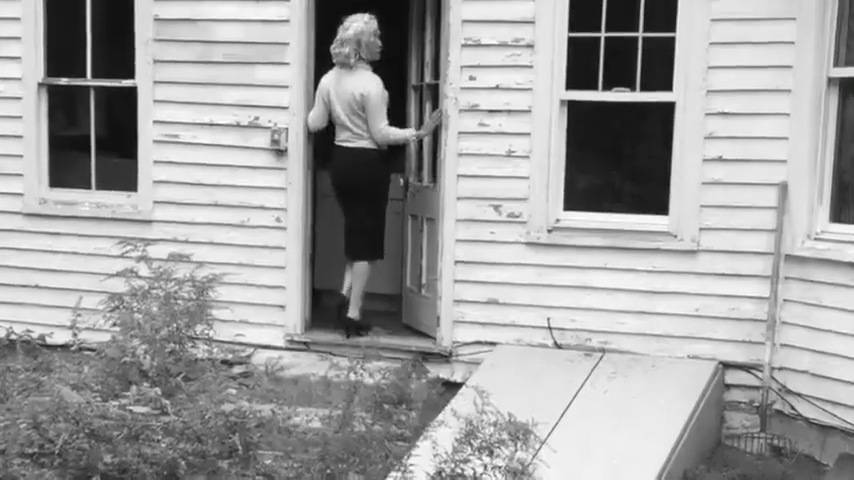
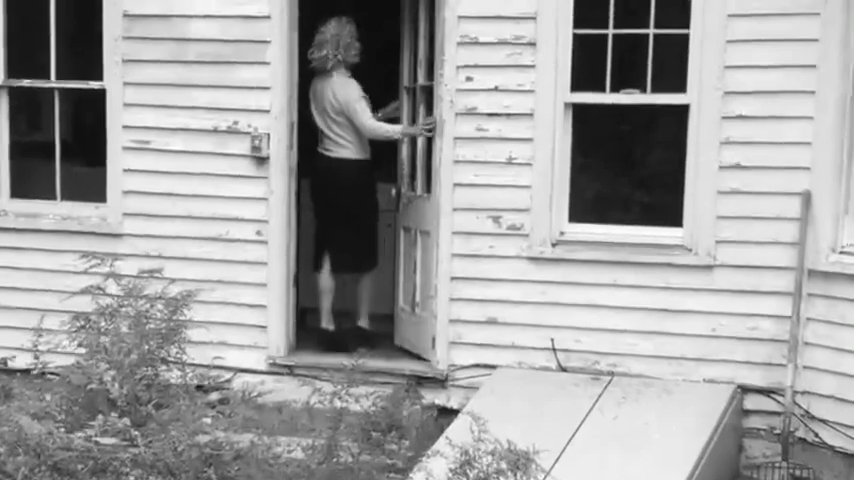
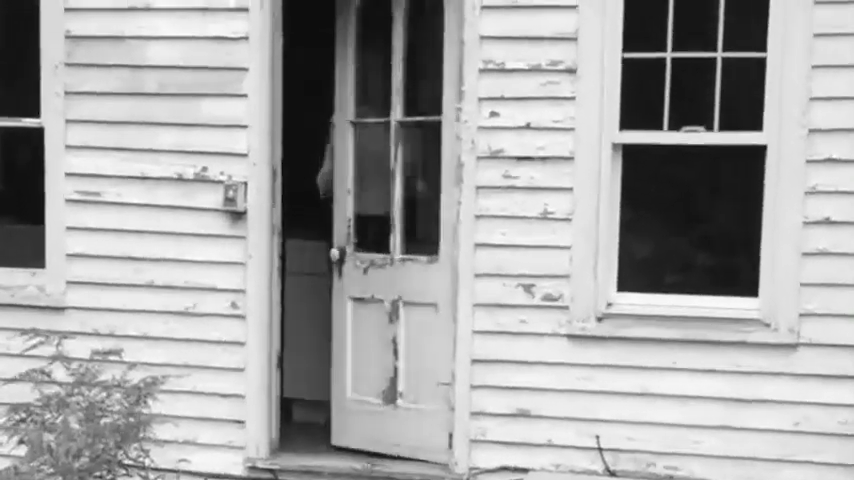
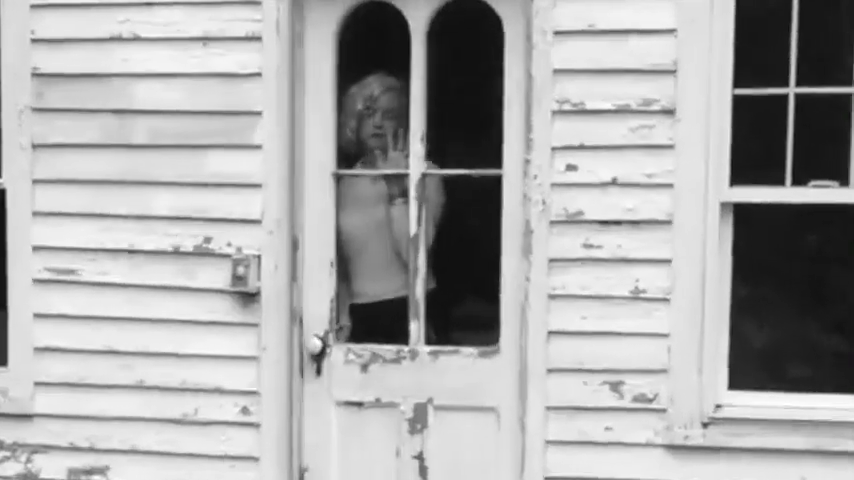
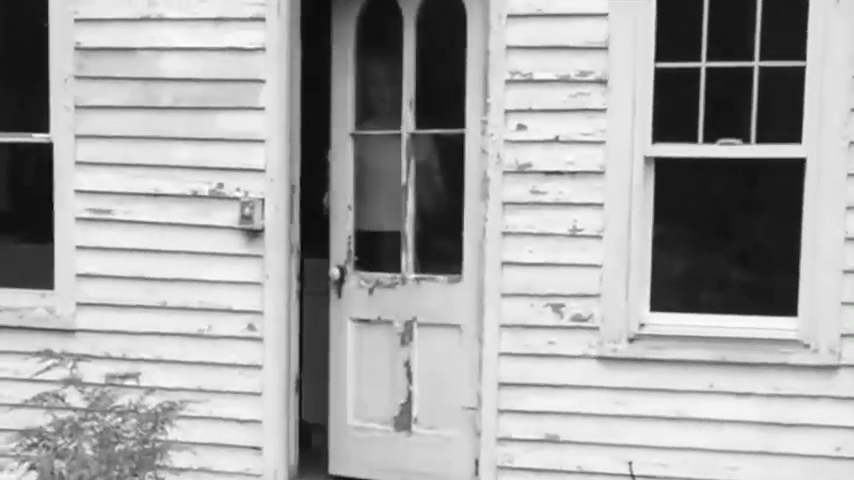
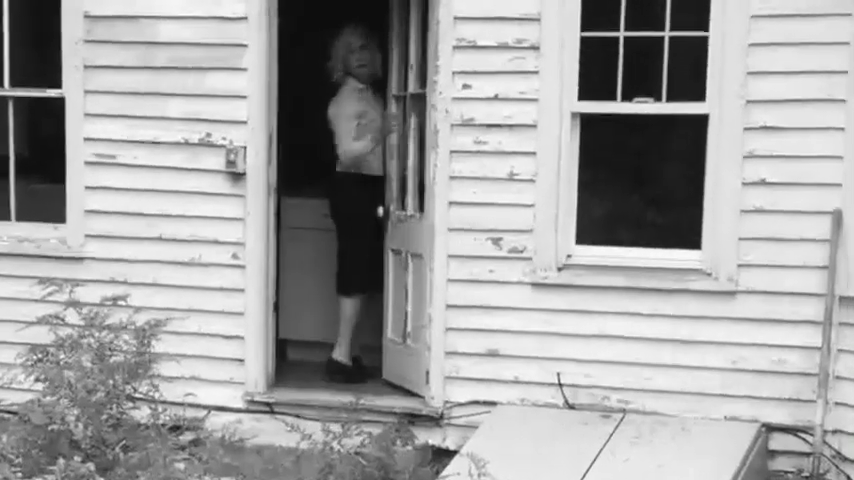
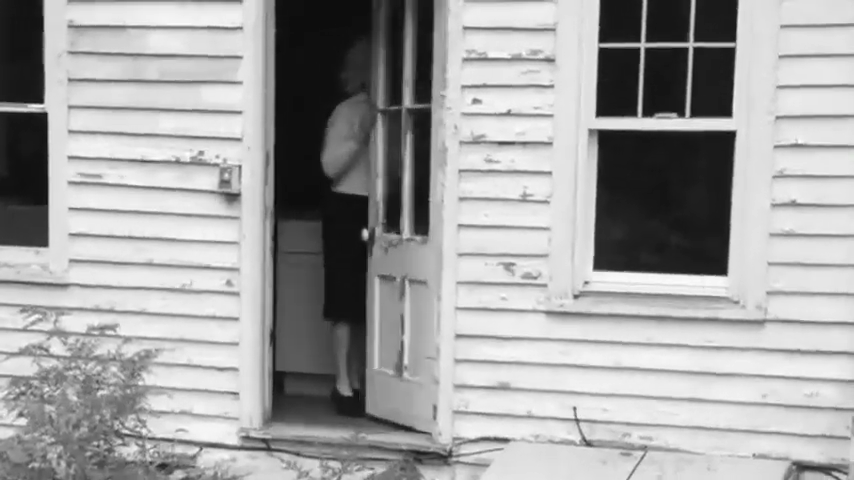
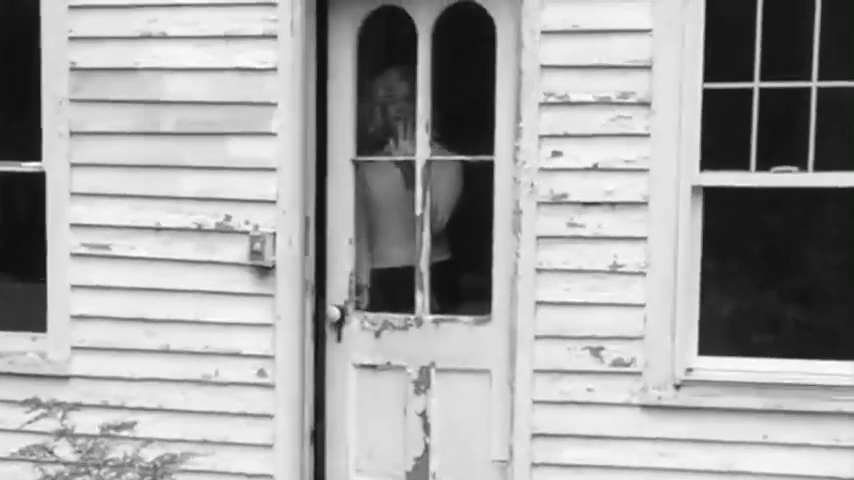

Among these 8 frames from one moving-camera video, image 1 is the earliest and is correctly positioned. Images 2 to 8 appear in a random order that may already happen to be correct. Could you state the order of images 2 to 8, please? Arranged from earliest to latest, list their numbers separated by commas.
2, 6, 7, 3, 5, 8, 4
